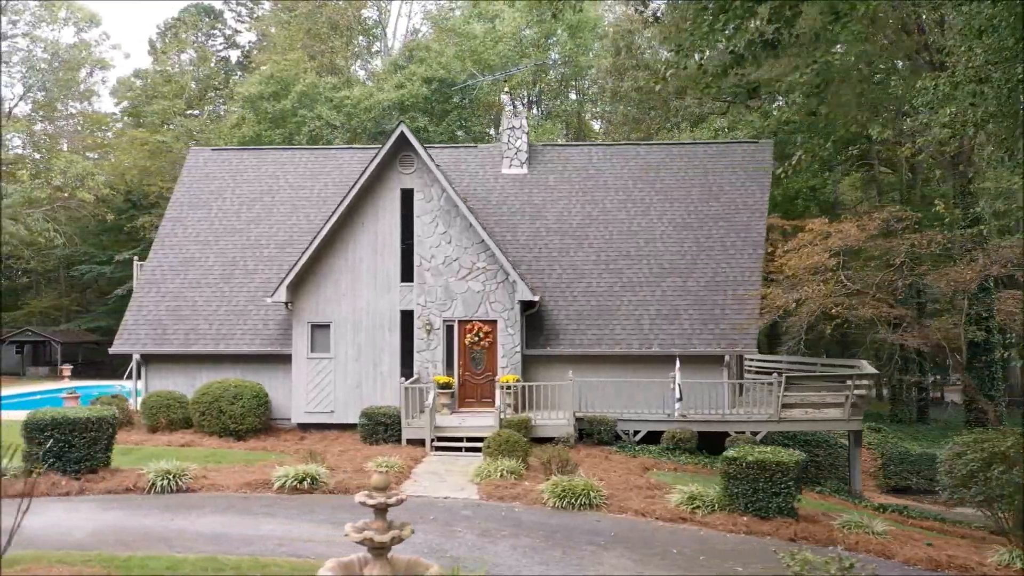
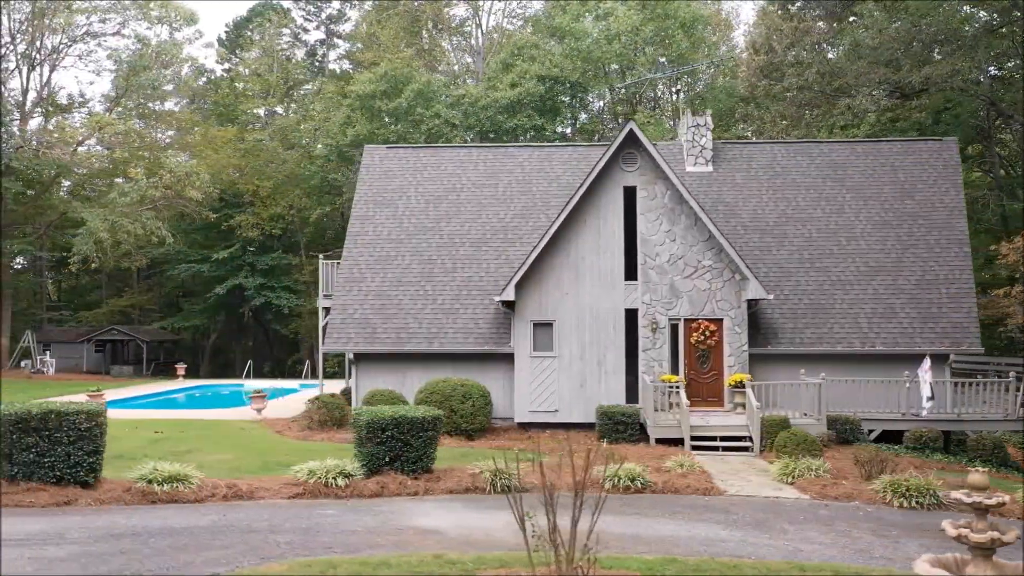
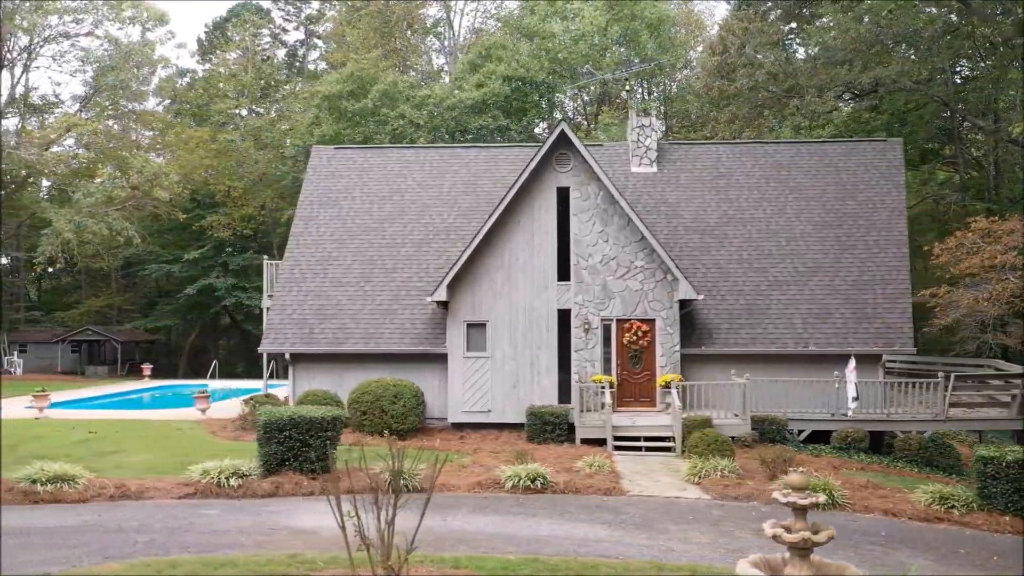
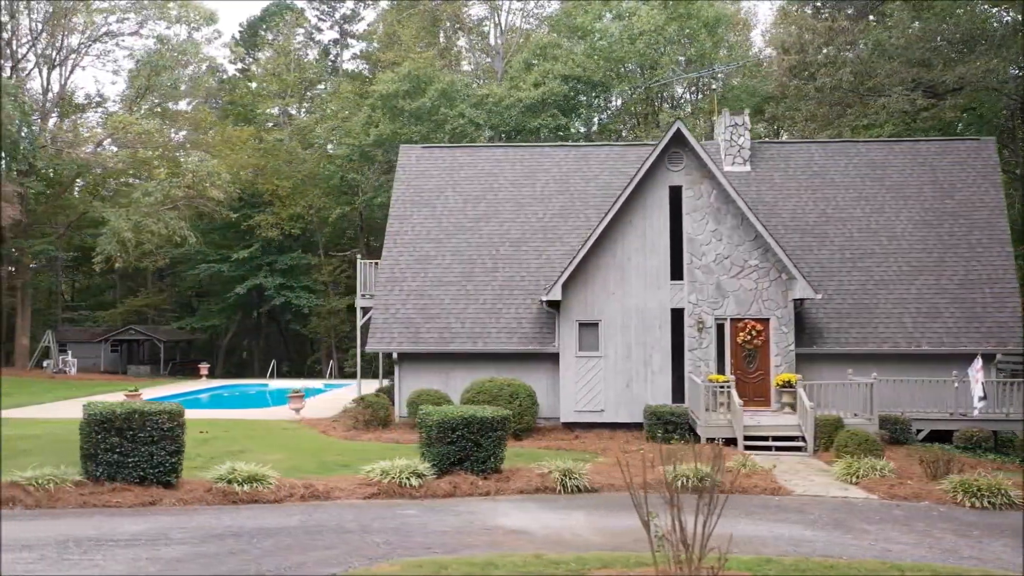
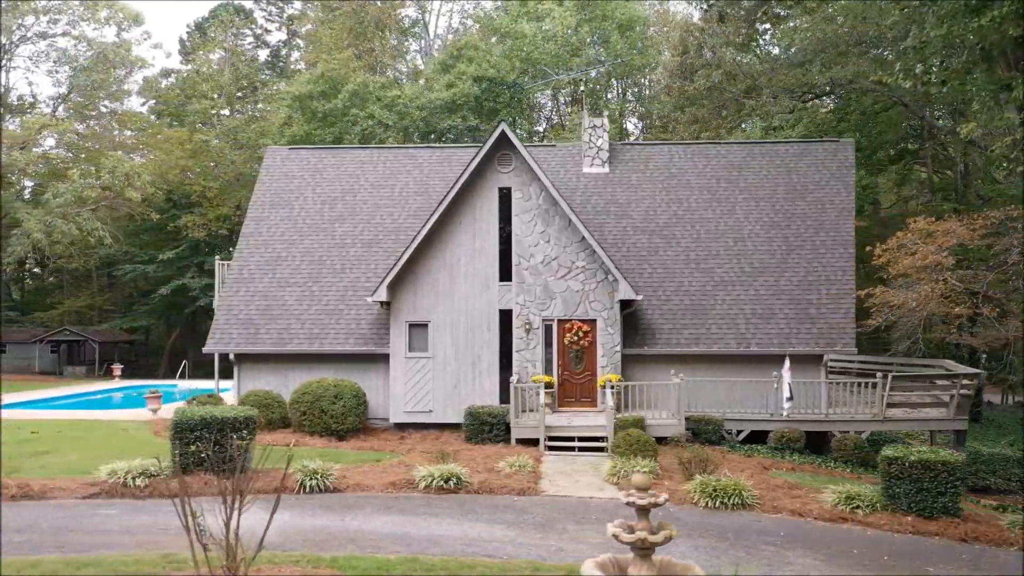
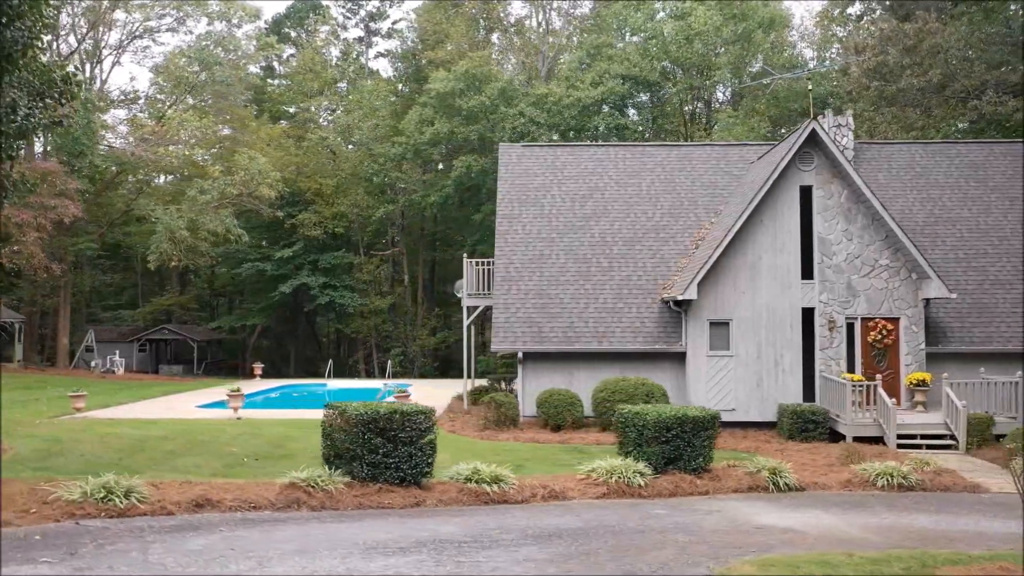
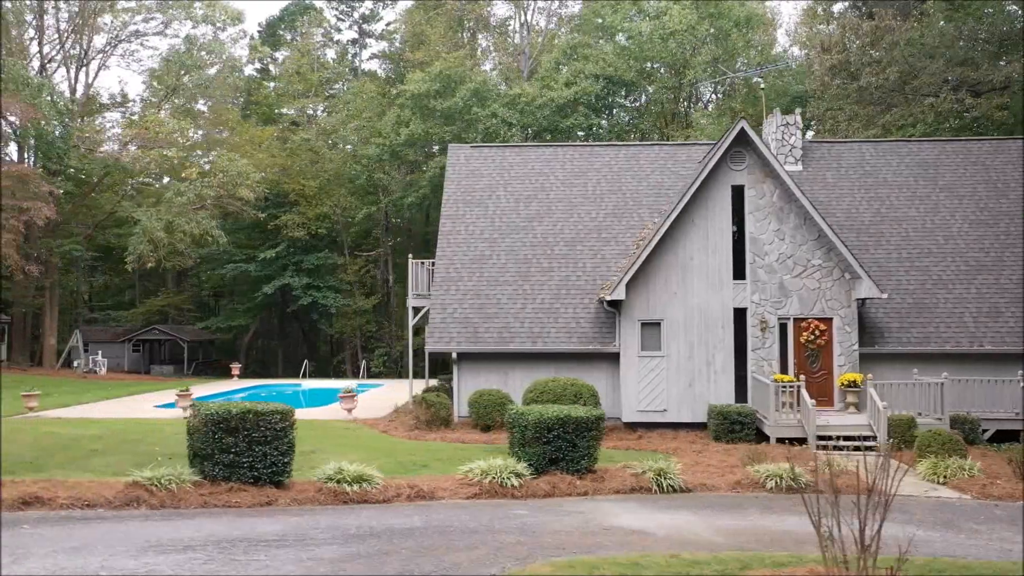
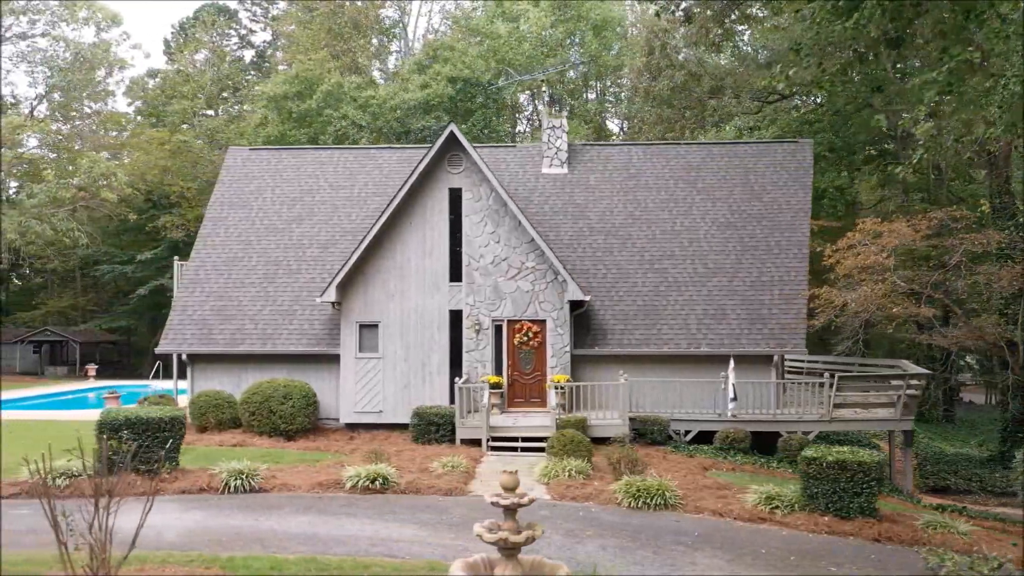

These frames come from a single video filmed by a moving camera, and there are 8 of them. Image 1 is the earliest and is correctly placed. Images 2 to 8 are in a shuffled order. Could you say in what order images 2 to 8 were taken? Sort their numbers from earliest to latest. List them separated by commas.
8, 5, 3, 2, 4, 7, 6
